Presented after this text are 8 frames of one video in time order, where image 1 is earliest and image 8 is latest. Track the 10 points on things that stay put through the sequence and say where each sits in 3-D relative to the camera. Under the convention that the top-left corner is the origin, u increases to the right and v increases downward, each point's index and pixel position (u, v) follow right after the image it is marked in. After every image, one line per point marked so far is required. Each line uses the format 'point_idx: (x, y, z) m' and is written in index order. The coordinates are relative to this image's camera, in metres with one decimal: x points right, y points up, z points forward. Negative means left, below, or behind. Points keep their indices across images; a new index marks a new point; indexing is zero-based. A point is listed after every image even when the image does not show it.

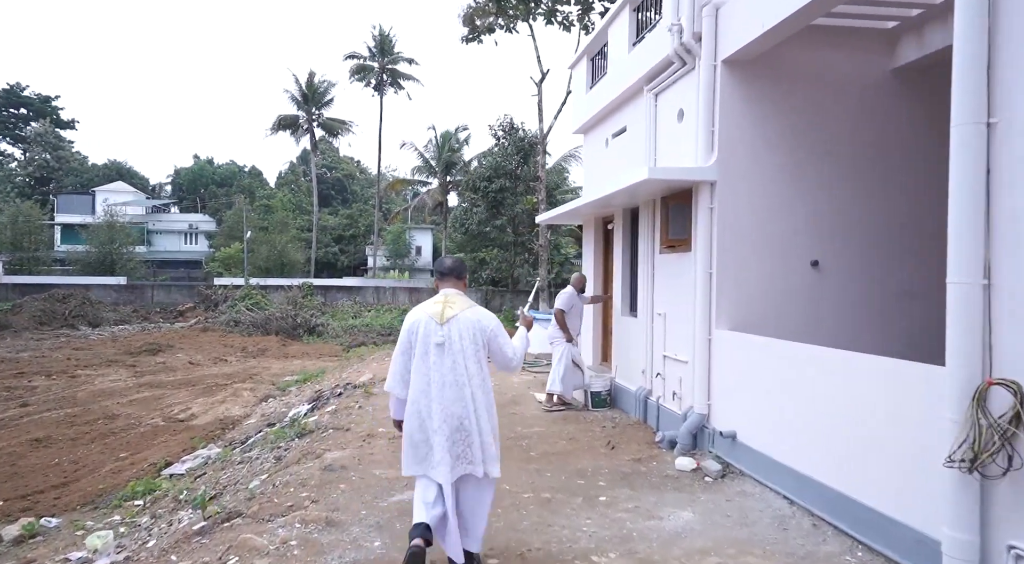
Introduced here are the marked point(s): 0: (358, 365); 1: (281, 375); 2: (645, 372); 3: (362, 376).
0: (-3.4, -1.8, +14.1) m
1: (-6.6, -2.7, +18.2) m
2: (+1.6, -1.1, +7.5) m
3: (-2.7, -1.7, +11.4) m
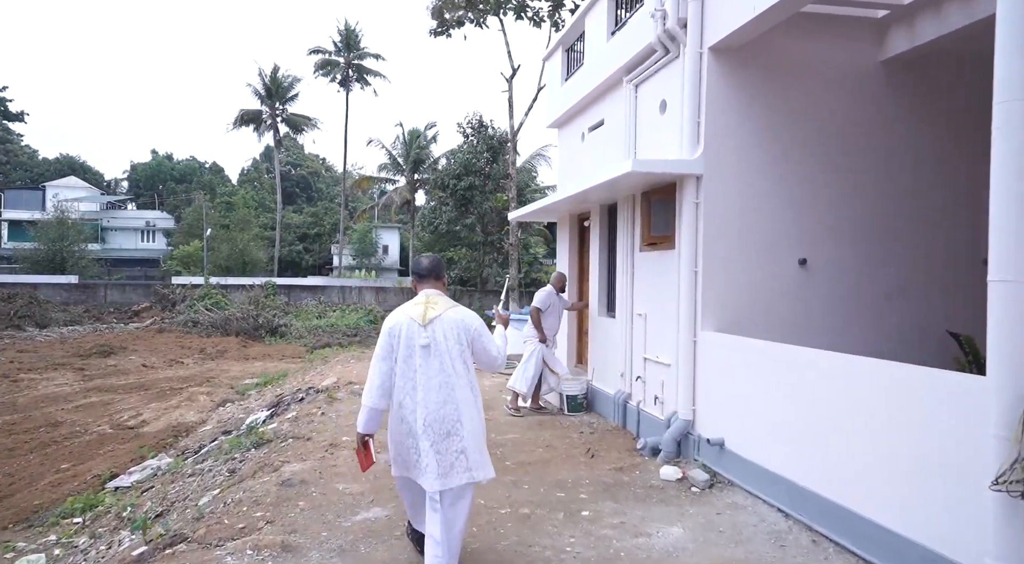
0: (-4.1, -1.8, +13.6) m
1: (-7.4, -2.6, +17.5) m
2: (+1.3, -1.1, +7.2) m
3: (-3.2, -1.7, +10.8) m
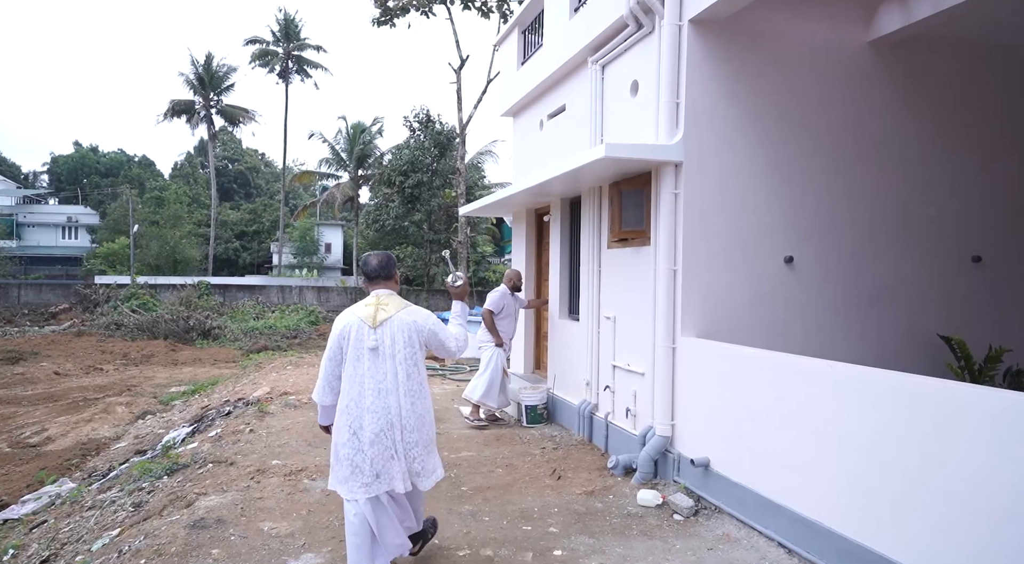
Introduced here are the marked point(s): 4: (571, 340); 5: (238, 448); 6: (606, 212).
0: (-5.1, -1.8, +12.5) m
1: (-8.7, -2.6, +16.1) m
2: (+0.8, -1.1, +6.5) m
3: (-4.0, -1.7, +9.8) m
4: (+0.7, -0.7, +7.1) m
5: (-2.7, -1.6, +6.3) m
6: (+0.9, +0.7, +6.4) m
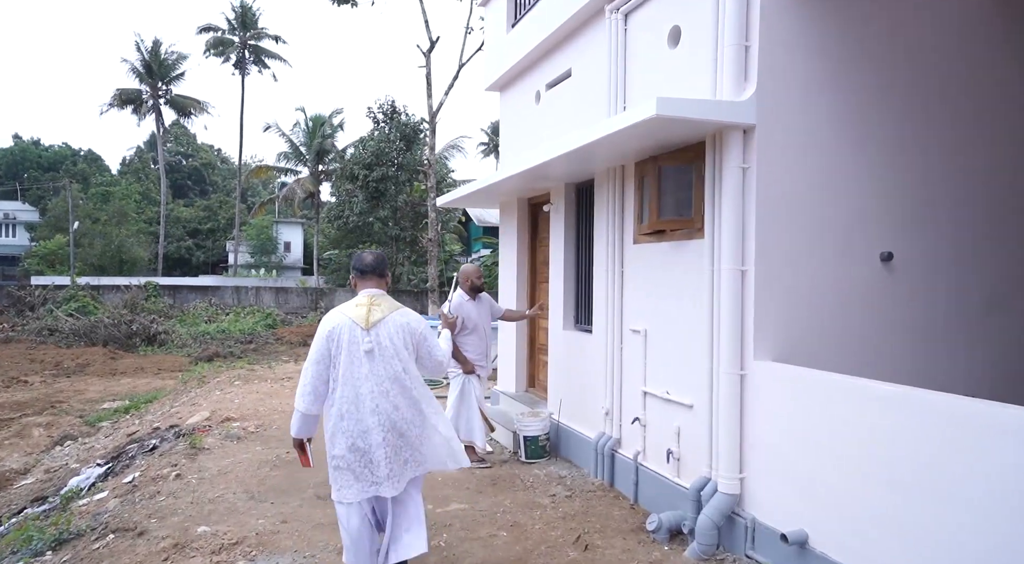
0: (-5.4, -1.8, +10.8) m
1: (-9.2, -2.7, +14.3) m
2: (+0.8, -1.1, +5.2) m
3: (-4.1, -1.7, +8.2) m
4: (+0.6, -0.7, +5.8) m
5: (-2.7, -1.7, +4.8) m
6: (+0.9, +0.7, +5.1) m
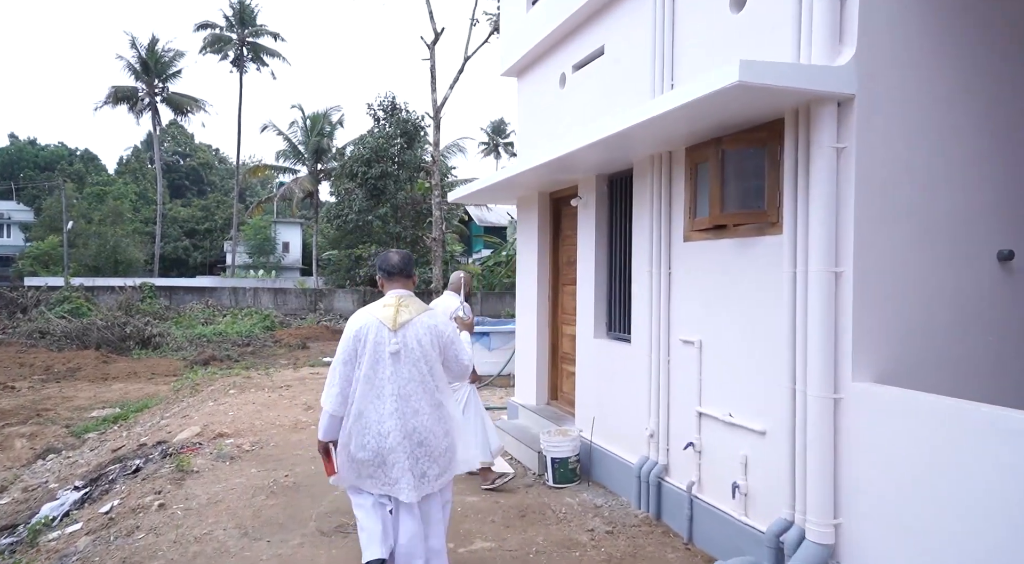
0: (-5.2, -1.9, +10.2) m
1: (-9.0, -2.7, +13.6) m
2: (+1.0, -1.1, +4.6) m
3: (-3.9, -1.7, +7.6) m
4: (+0.9, -0.7, +5.1) m
5: (-2.5, -1.7, +4.2) m
6: (+1.2, +0.6, +4.4) m
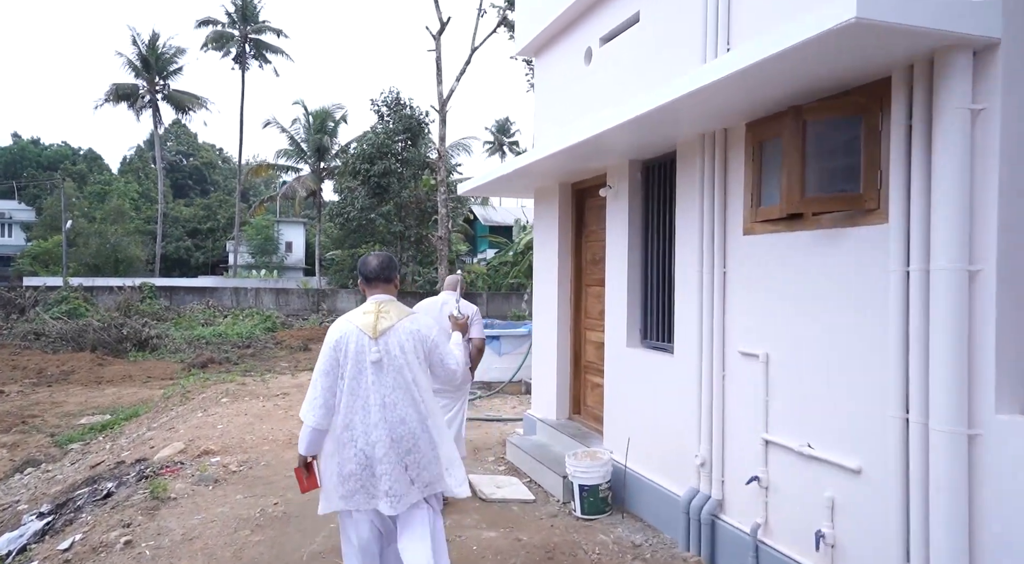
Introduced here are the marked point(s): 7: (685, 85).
0: (-5.0, -1.9, +9.5) m
1: (-8.8, -2.7, +12.9) m
2: (+1.2, -1.1, +3.9) m
3: (-3.7, -1.7, +6.9) m
4: (+1.0, -0.7, +4.4) m
5: (-2.3, -1.7, +3.5) m
6: (+1.3, +0.6, +3.7) m
7: (+0.9, +1.0, +3.3) m
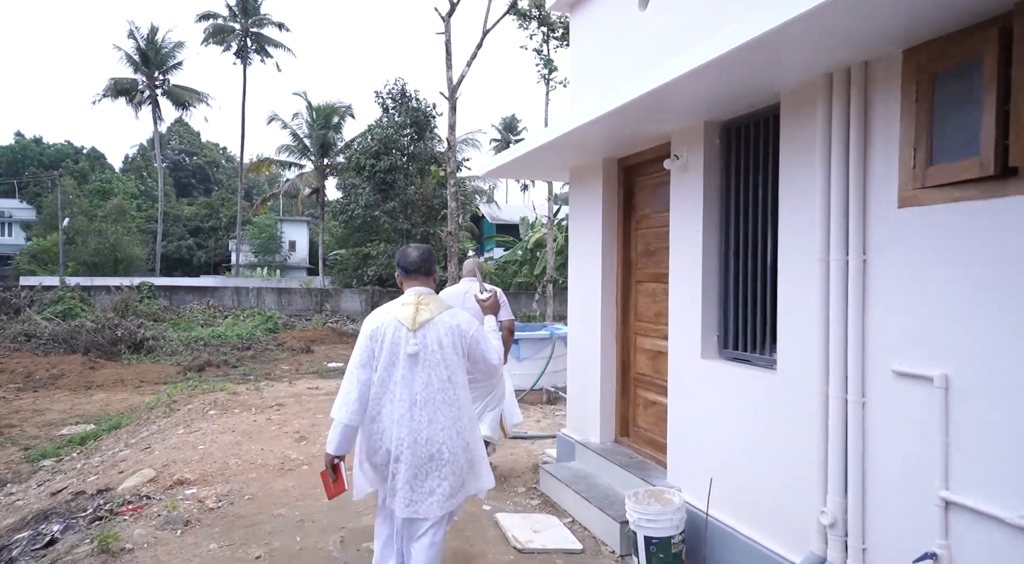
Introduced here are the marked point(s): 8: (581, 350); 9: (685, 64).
0: (-4.7, -1.8, +8.5) m
1: (-8.5, -2.7, +12.0) m
2: (+1.4, -1.1, +2.8) m
3: (-3.5, -1.7, +5.9) m
4: (+1.3, -0.7, +3.4) m
5: (-2.1, -1.7, +2.5) m
6: (+1.6, +0.7, +2.7) m
7: (+1.2, +1.1, +2.3) m
8: (+0.6, -0.6, +5.5) m
9: (+0.9, +1.1, +3.2) m
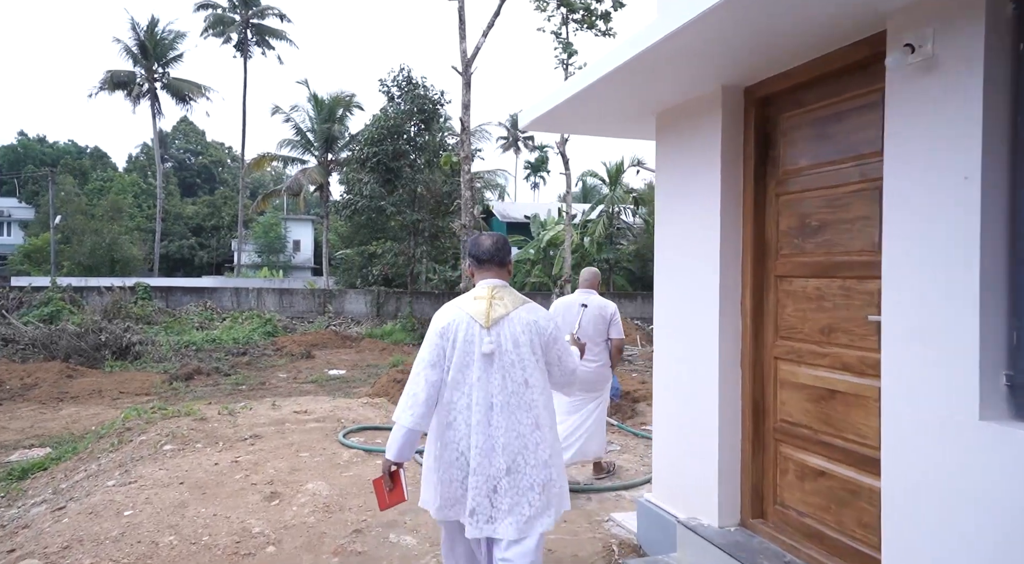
0: (-4.3, -1.8, +6.7) m
1: (-8.0, -2.7, +10.2) m
2: (+1.8, -1.1, +1.0) m
3: (-3.1, -1.7, +4.1) m
4: (+1.6, -0.7, +1.5) m
5: (-1.7, -1.7, +0.6) m
6: (+1.9, +0.7, +0.8) m
7: (+1.5, +1.1, +0.4) m
8: (+1.0, -0.6, +3.7) m
9: (+1.3, +1.1, +1.4) m
